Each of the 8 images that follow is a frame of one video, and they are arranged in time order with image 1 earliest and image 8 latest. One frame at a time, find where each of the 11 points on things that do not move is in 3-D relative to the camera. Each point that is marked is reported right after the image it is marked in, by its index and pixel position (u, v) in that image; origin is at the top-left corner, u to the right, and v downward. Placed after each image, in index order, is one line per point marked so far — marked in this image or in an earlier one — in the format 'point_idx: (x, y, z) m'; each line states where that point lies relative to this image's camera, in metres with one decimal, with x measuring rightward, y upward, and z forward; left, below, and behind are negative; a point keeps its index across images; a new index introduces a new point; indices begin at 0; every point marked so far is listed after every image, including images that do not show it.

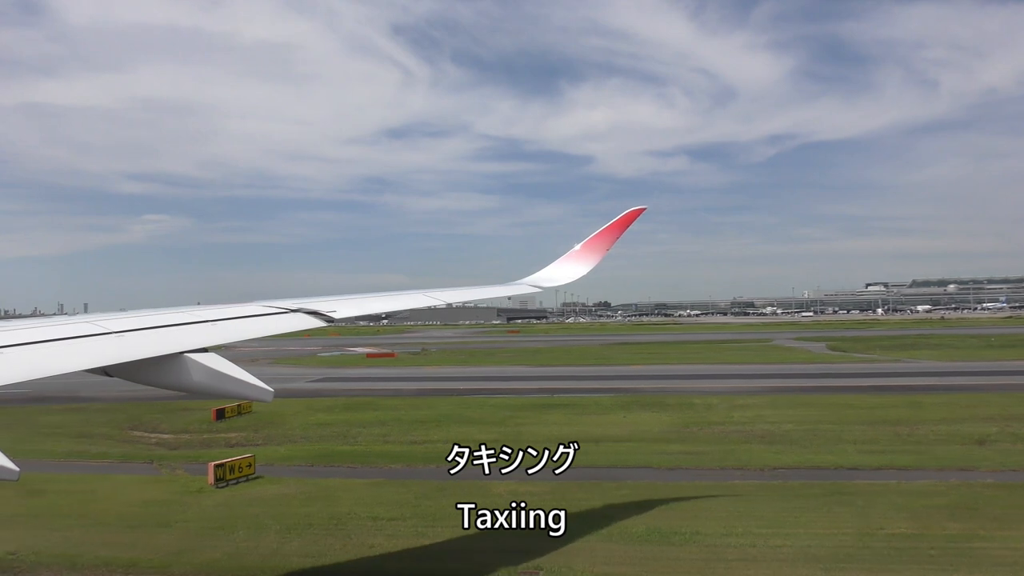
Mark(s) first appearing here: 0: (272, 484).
0: (-4.4, -3.6, +12.3) m
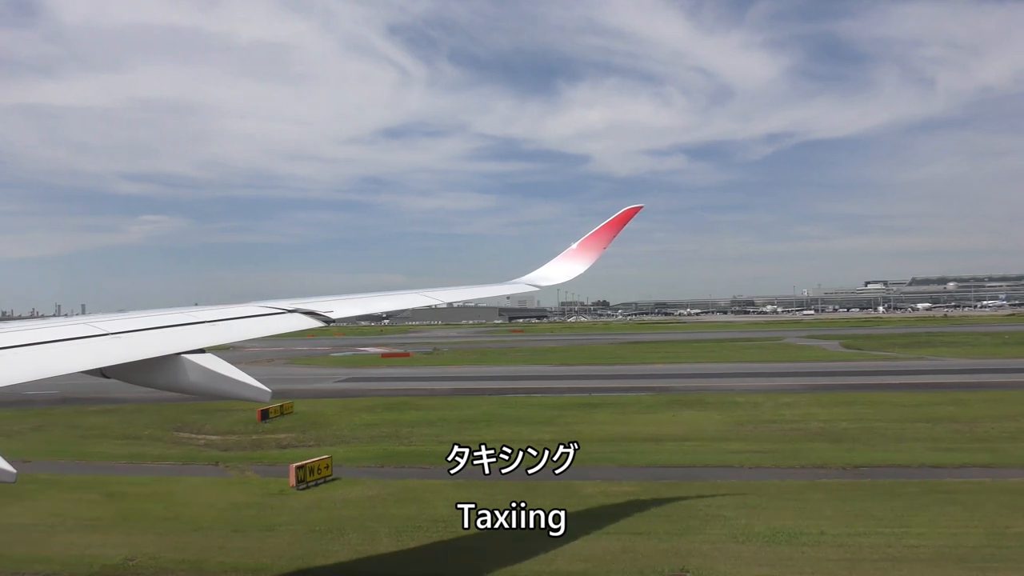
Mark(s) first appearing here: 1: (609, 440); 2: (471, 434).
0: (-2.9, -3.6, +12.1) m
1: (+2.6, -4.0, +17.9) m
2: (-1.1, -4.2, +19.4) m
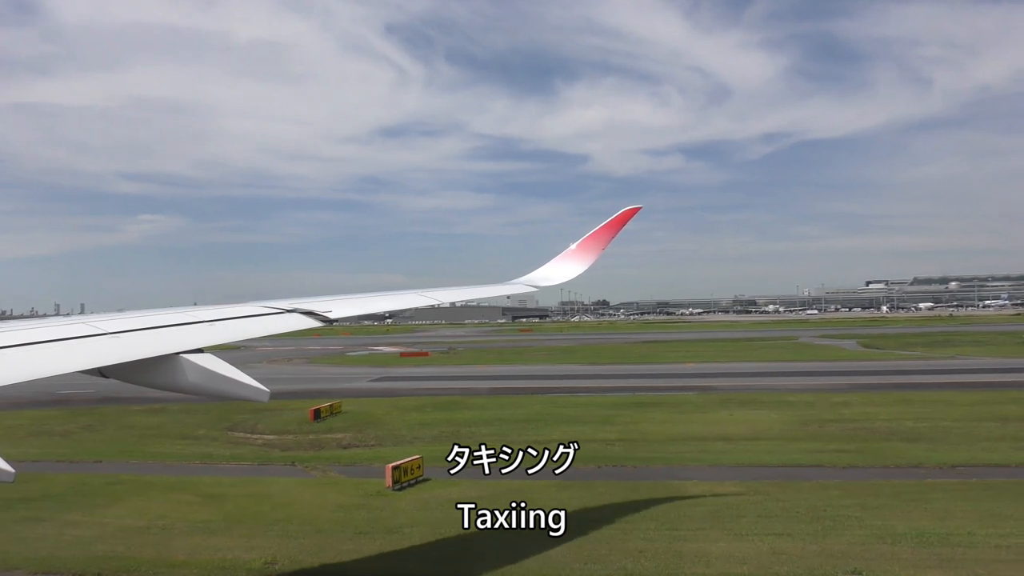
0: (-1.1, -3.5, +11.9) m
1: (+4.3, -4.0, +17.7) m
2: (+0.6, -4.2, +19.2) m
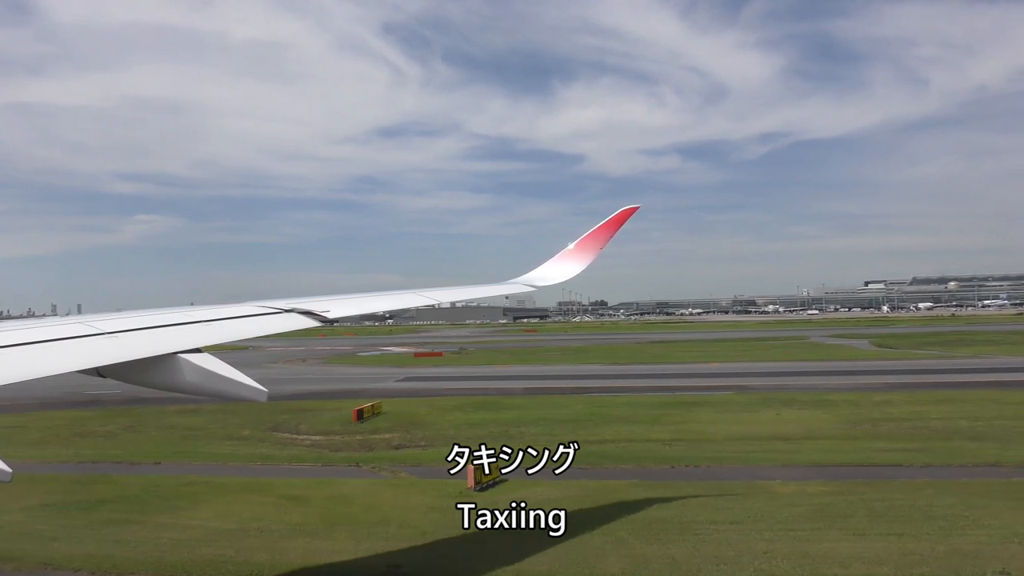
0: (+0.4, -3.5, +11.8) m
1: (+5.8, -3.9, +17.6) m
2: (+2.1, -4.2, +19.1) m
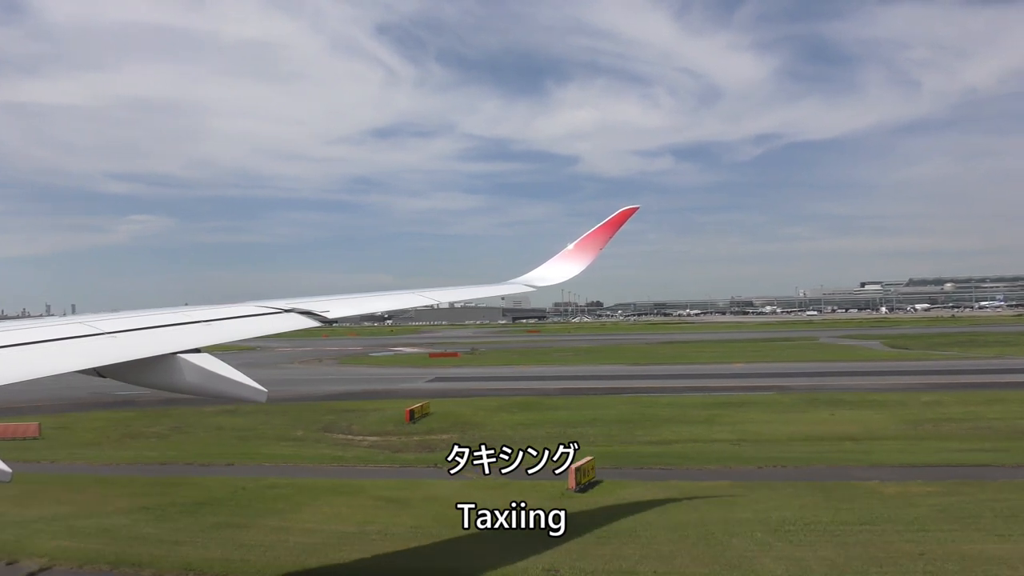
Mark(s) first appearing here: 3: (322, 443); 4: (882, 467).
0: (+2.1, -3.5, +11.7) m
1: (+7.5, -3.9, +17.5) m
2: (+3.8, -4.1, +19.0) m
3: (-5.4, -4.4, +19.1) m
4: (+7.4, -3.5, +13.3) m
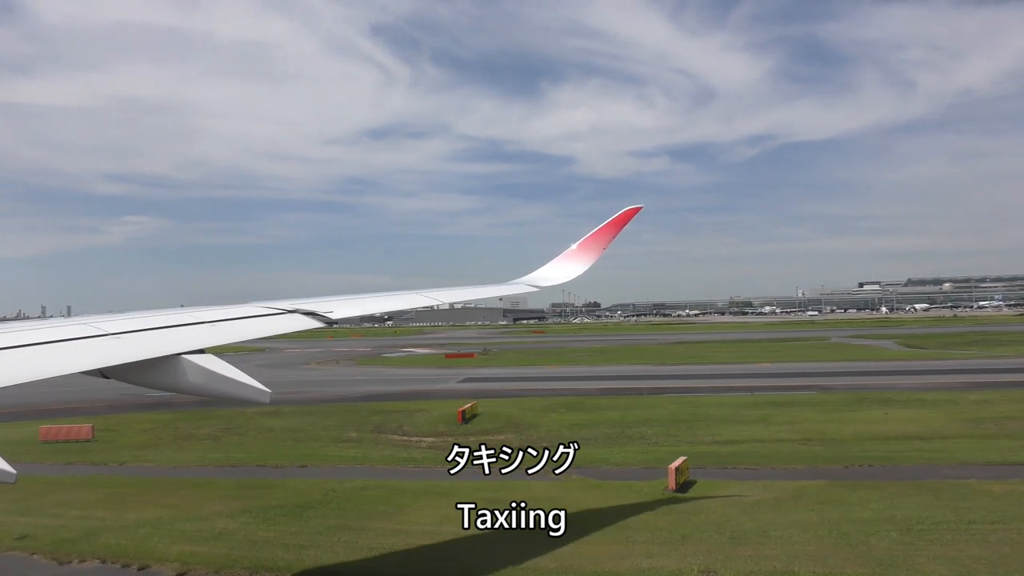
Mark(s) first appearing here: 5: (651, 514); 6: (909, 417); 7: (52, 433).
0: (+3.8, -3.4, +11.5) m
1: (+9.1, -3.9, +17.4) m
2: (+5.4, -4.1, +18.8) m
3: (-3.8, -4.4, +18.9) m
4: (+9.0, -3.5, +13.1) m
5: (+2.1, -3.4, +10.0) m
6: (+12.0, -3.9, +20.0) m
7: (-12.5, -3.9, +17.9) m
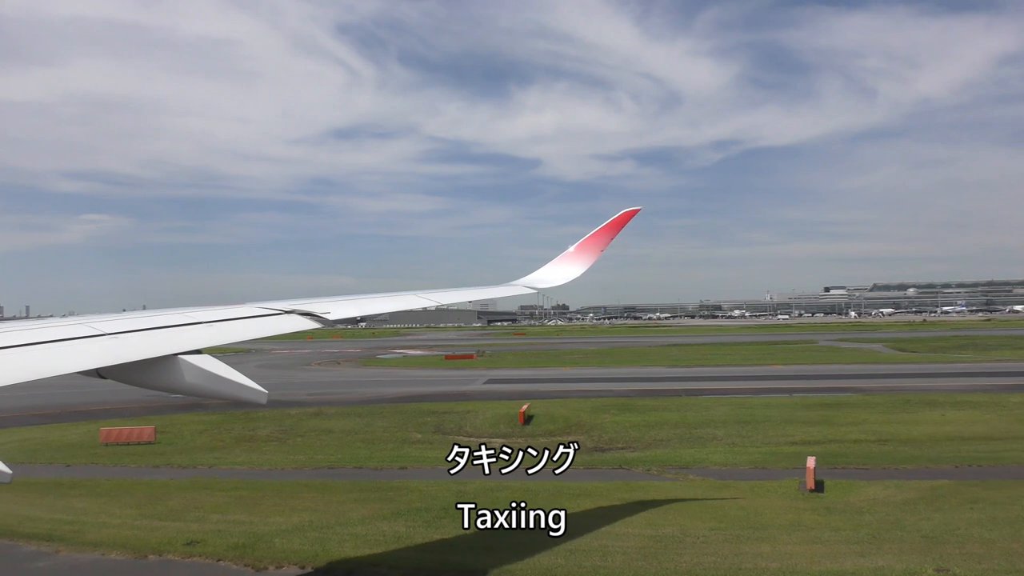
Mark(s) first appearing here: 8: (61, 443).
0: (+6.1, -3.5, +11.6) m
1: (+11.2, -4.0, +17.6) m
2: (+7.5, -4.2, +18.9) m
3: (-1.7, -4.4, +18.6) m
4: (+11.3, -3.6, +13.4) m
5: (+4.5, -3.4, +9.9) m
6: (+13.9, -4.0, +20.3) m
7: (-10.4, -3.8, +17.3) m
8: (-11.8, -4.0, +17.4) m
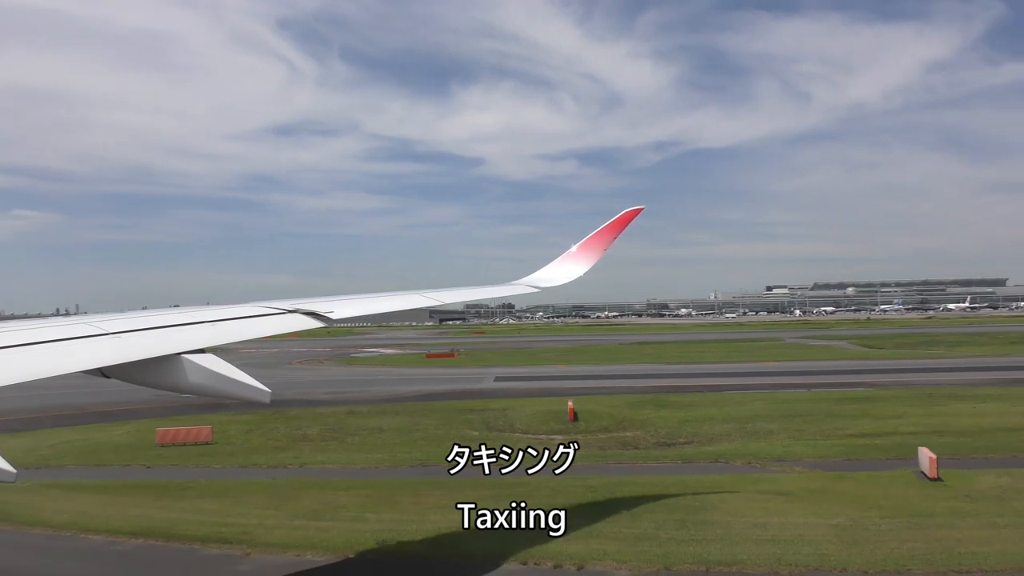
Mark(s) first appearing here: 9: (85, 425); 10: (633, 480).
0: (+8.4, -3.4, +12.0) m
1: (+13.0, -3.9, +18.5) m
2: (+9.2, -4.1, +19.5) m
3: (0.0, -4.3, +18.5) m
4: (+13.4, -3.5, +14.2) m
5: (+7.0, -3.3, +10.3) m
6: (+15.5, -3.9, +21.4) m
7: (-8.5, -3.7, +16.5) m
8: (-9.9, -3.9, +16.5) m
9: (-12.4, -4.0, +19.4) m
10: (+1.8, -3.5, +12.2) m
